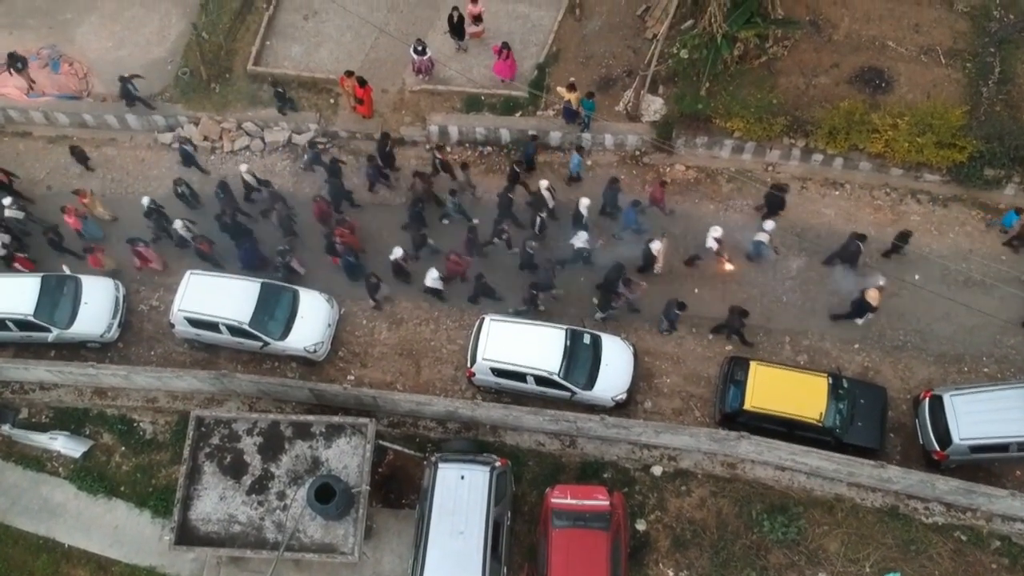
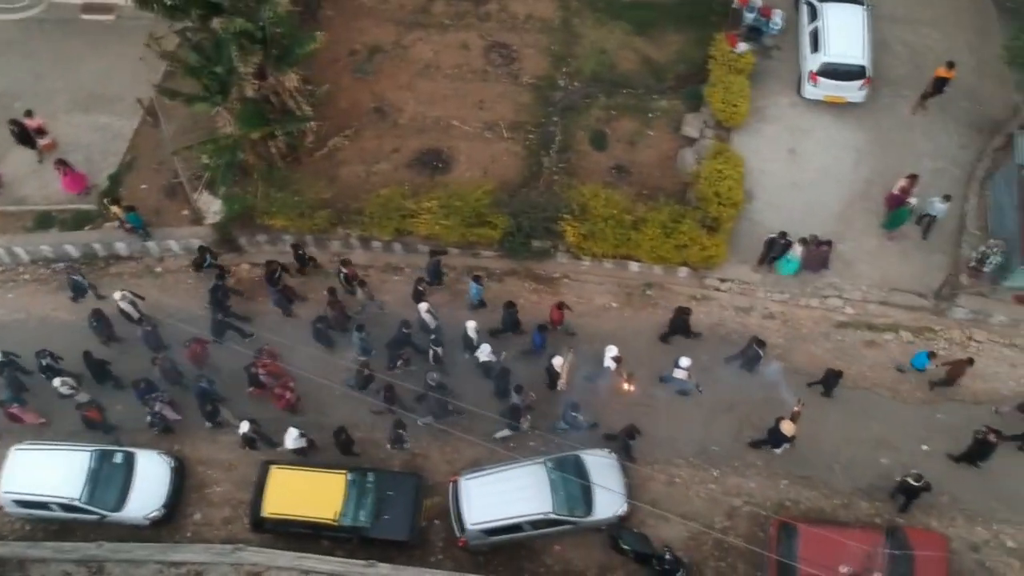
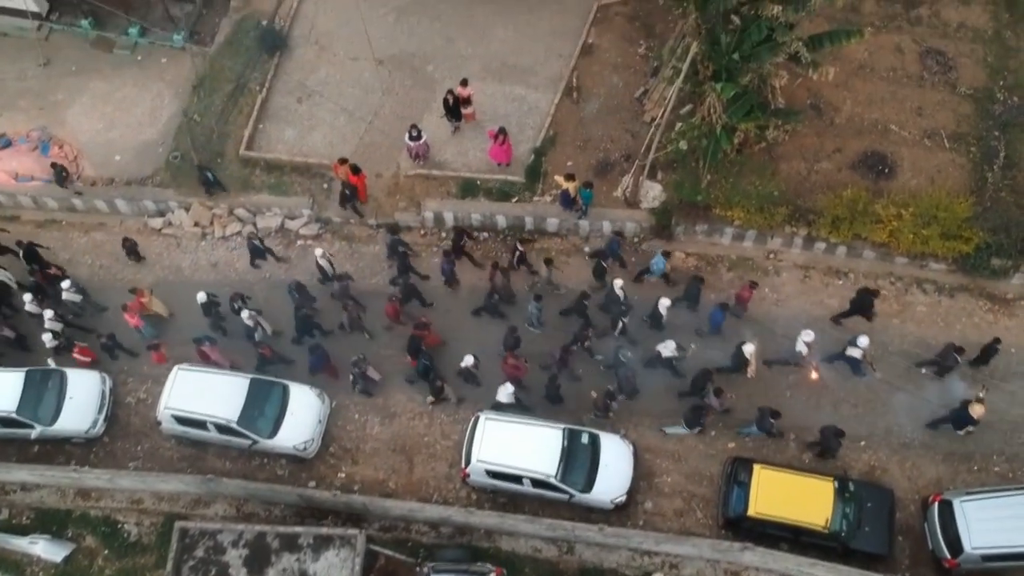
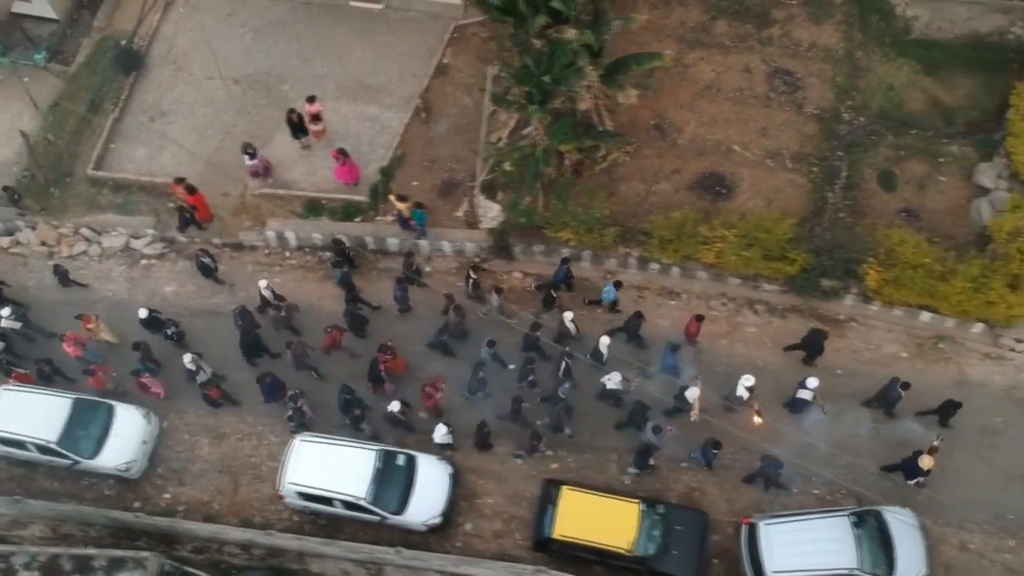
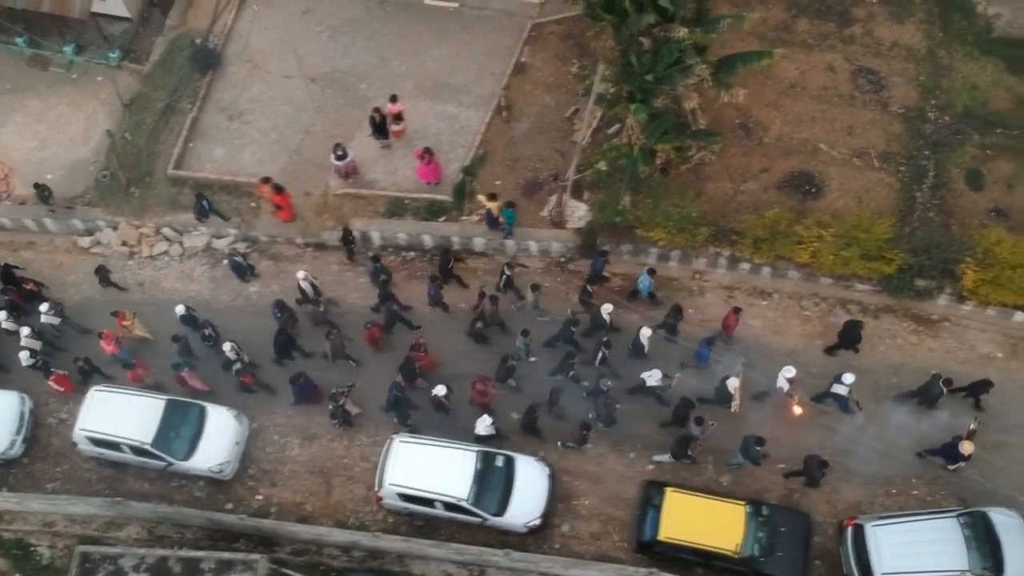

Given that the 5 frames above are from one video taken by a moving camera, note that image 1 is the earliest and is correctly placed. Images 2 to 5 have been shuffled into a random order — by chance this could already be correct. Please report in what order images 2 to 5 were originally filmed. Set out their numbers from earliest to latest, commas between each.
3, 5, 4, 2
